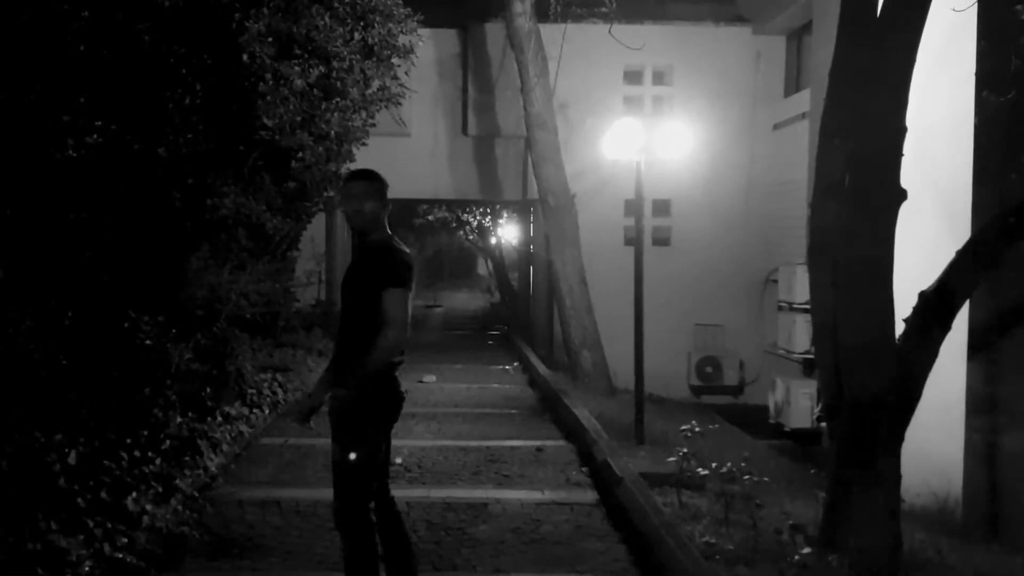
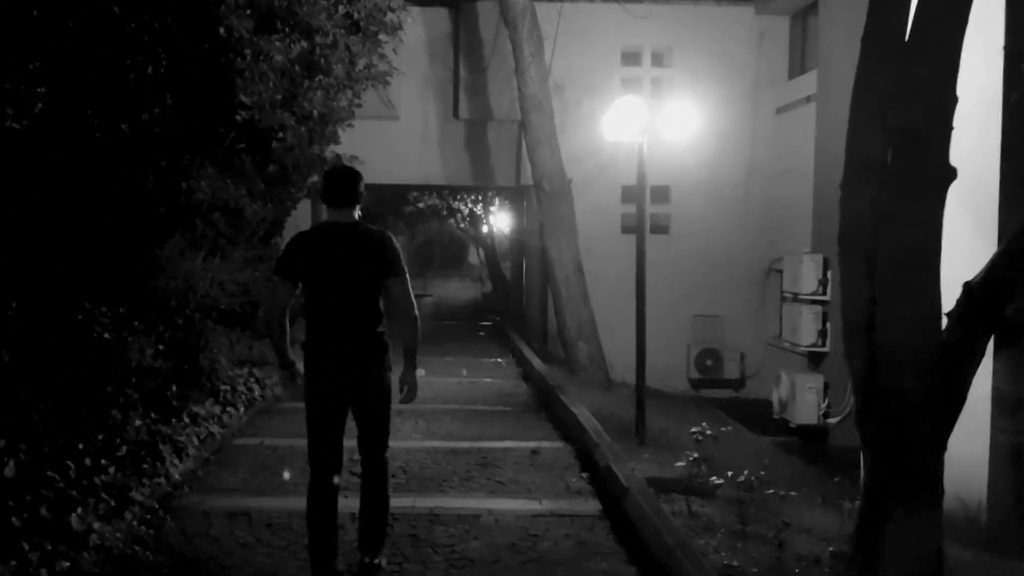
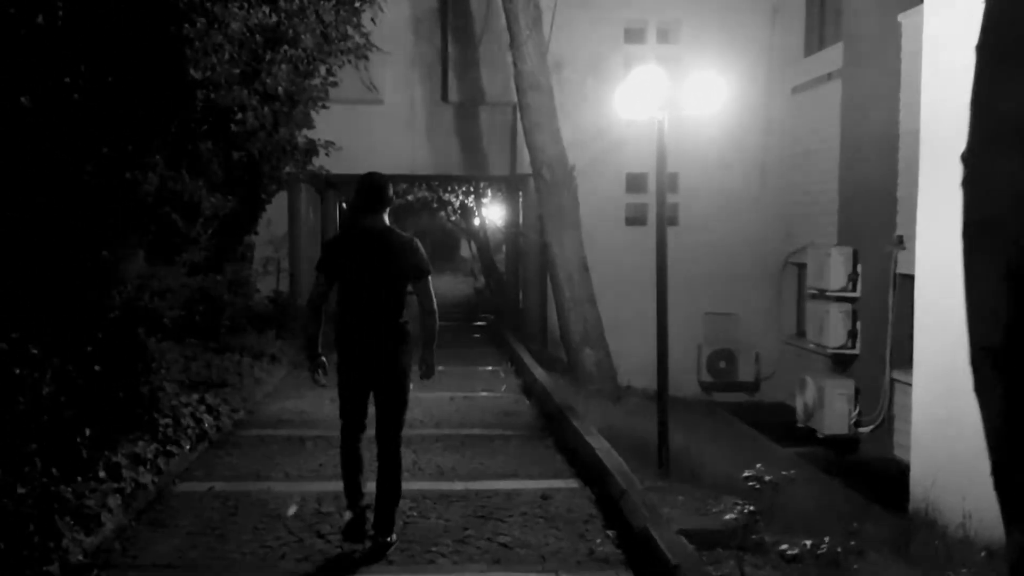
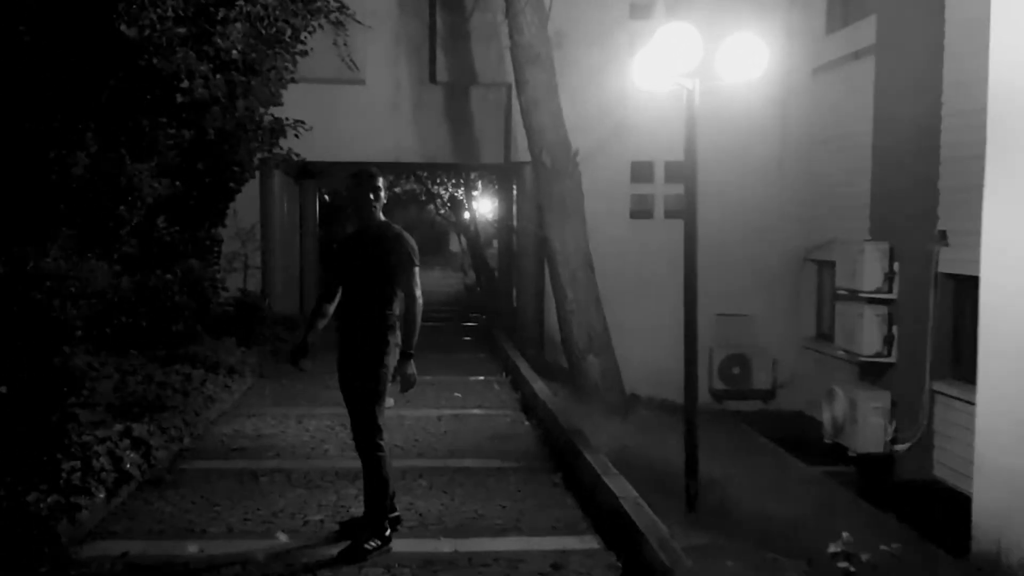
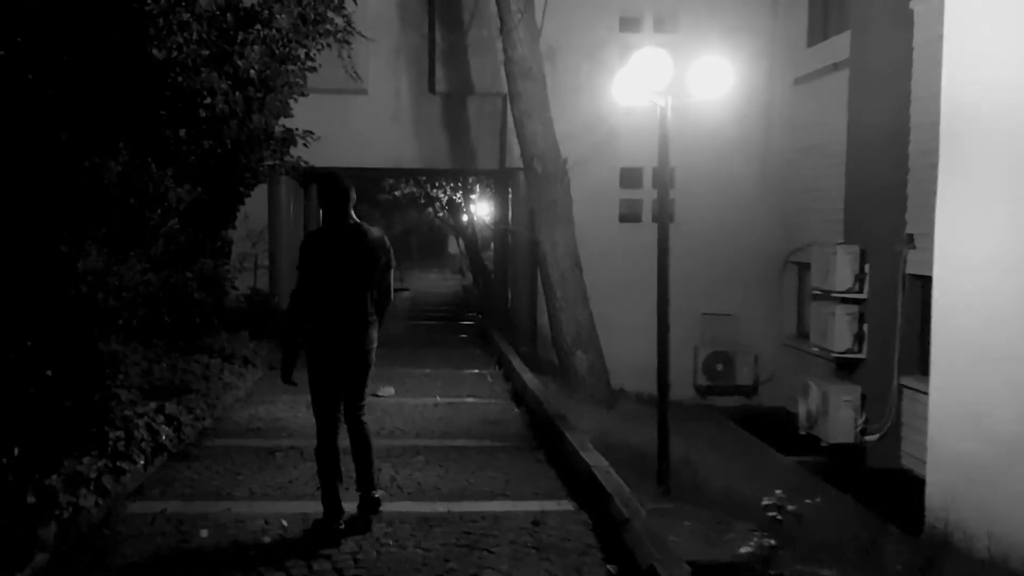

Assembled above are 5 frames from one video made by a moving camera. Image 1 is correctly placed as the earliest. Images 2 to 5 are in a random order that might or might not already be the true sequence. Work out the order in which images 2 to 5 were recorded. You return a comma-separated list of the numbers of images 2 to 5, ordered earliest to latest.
2, 3, 5, 4
